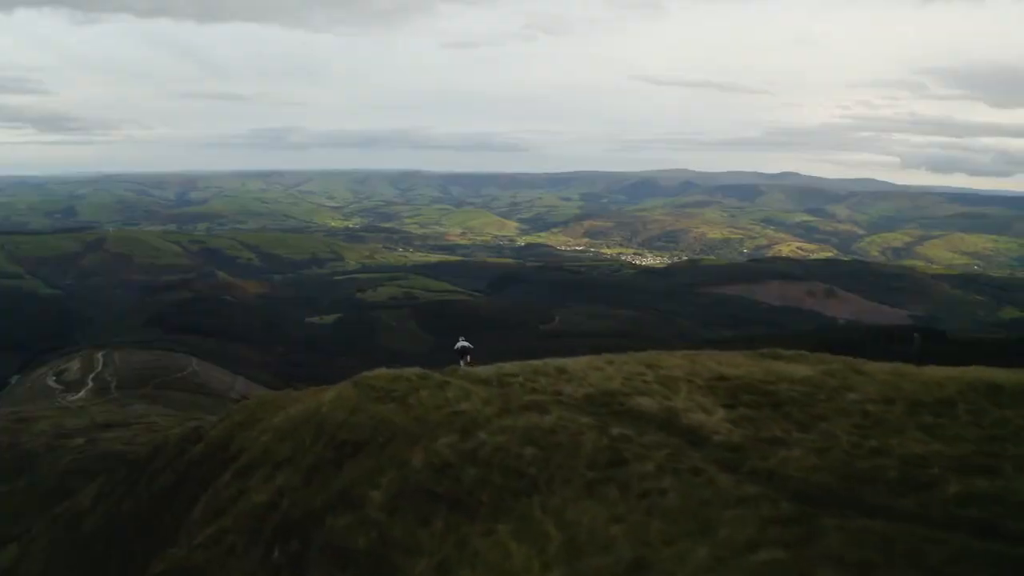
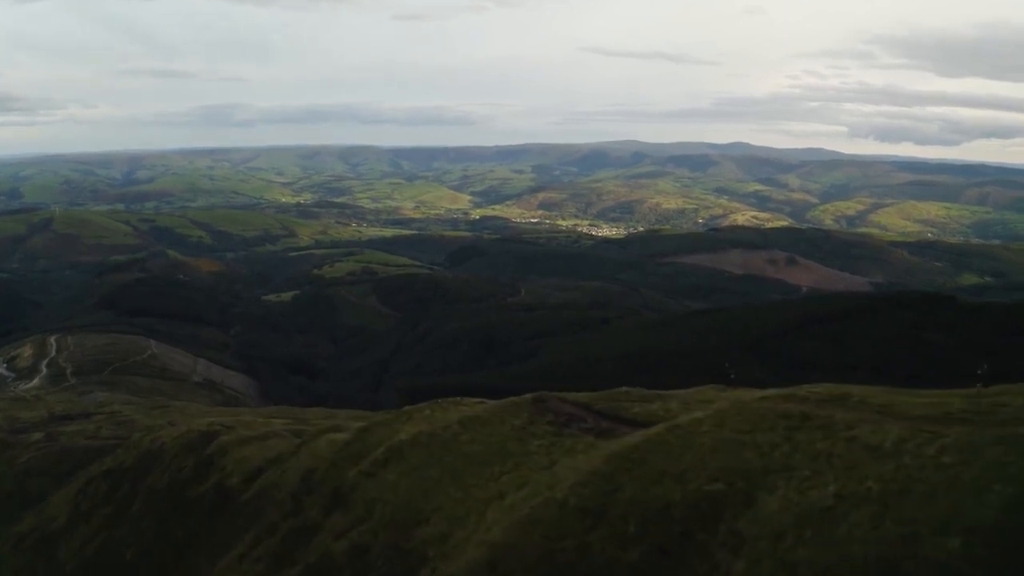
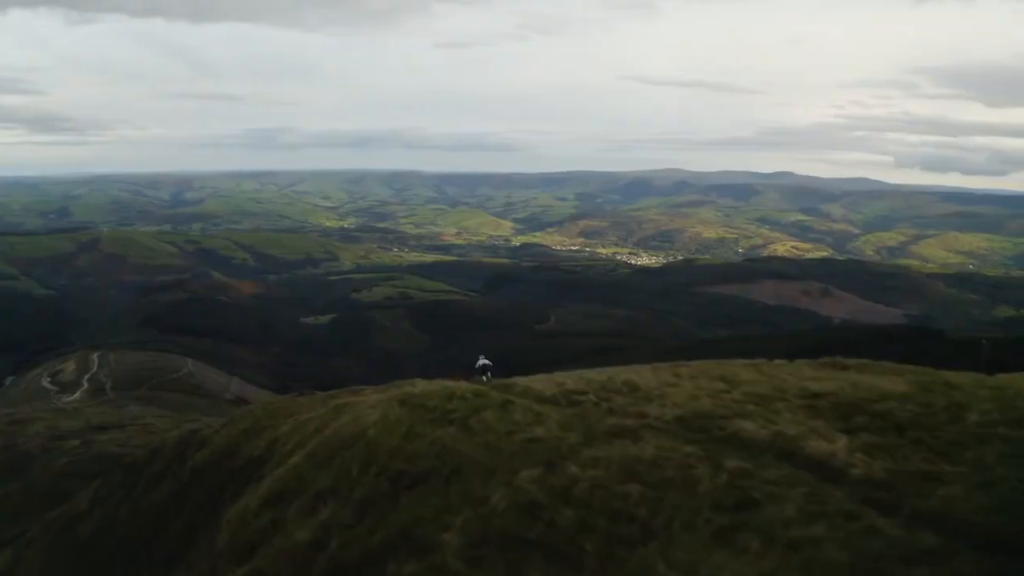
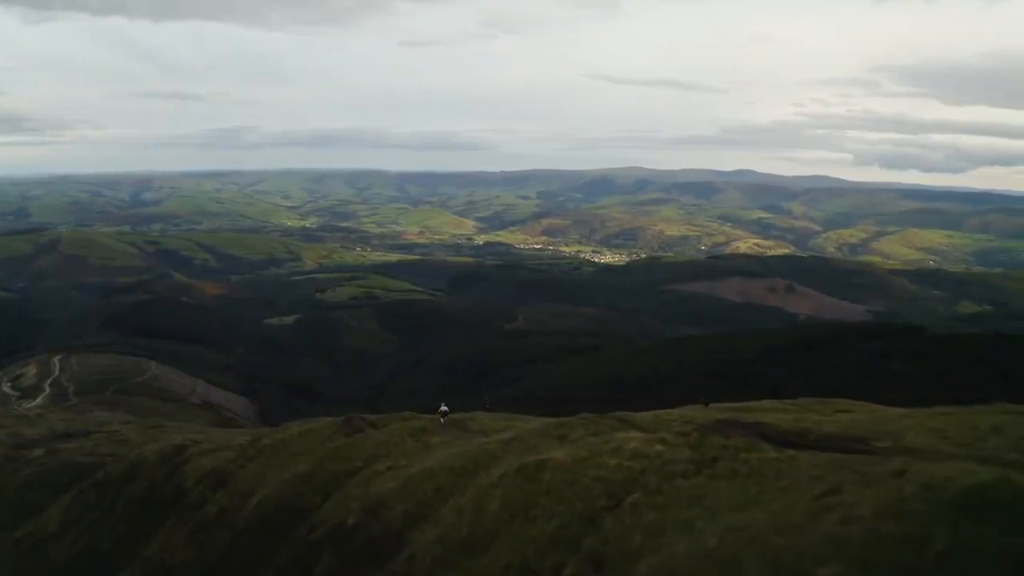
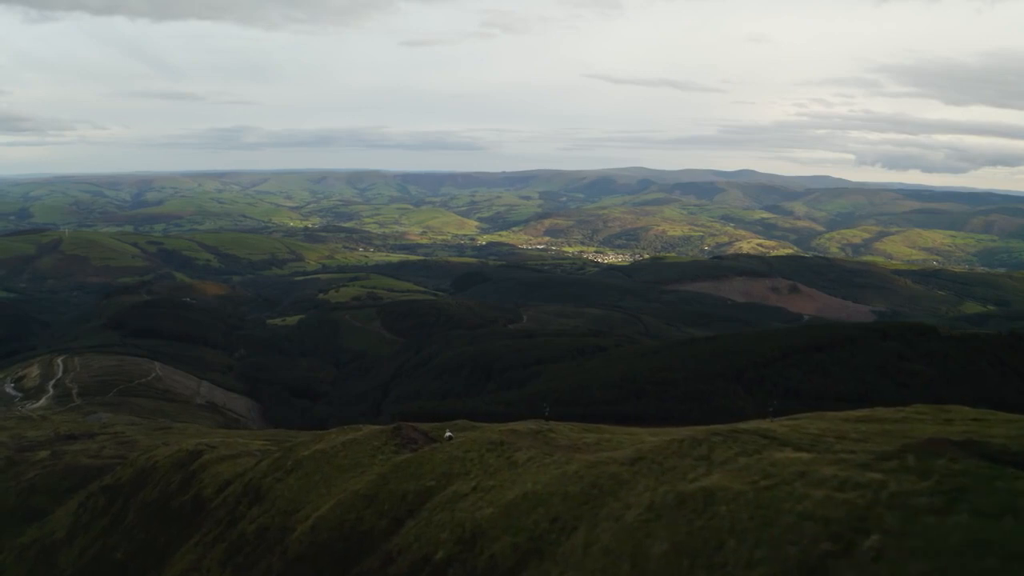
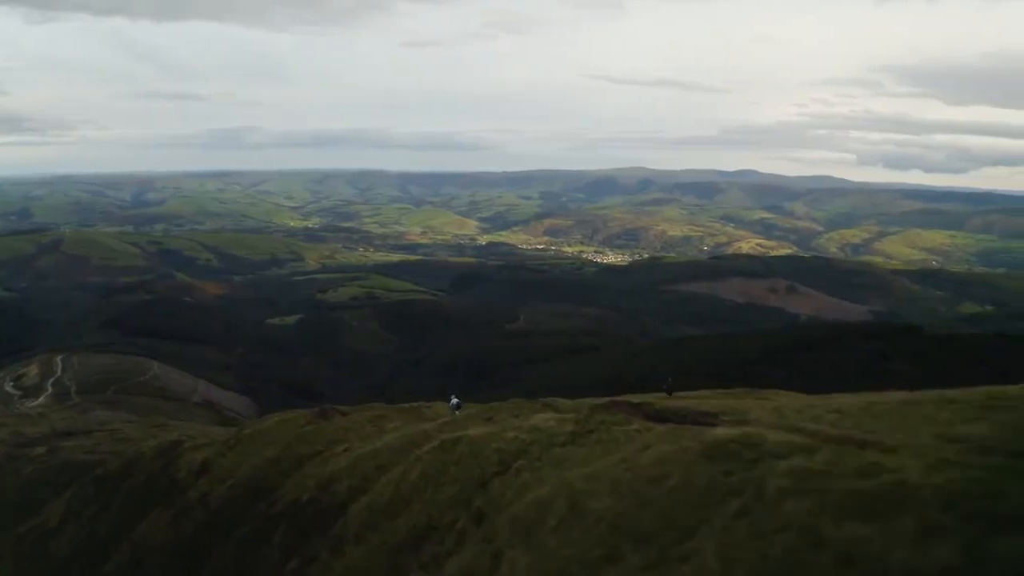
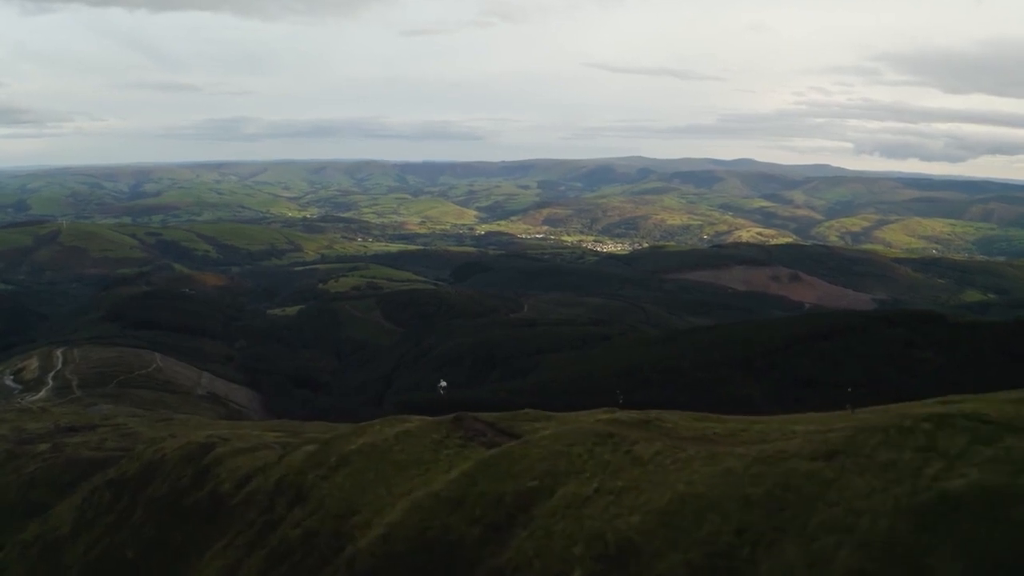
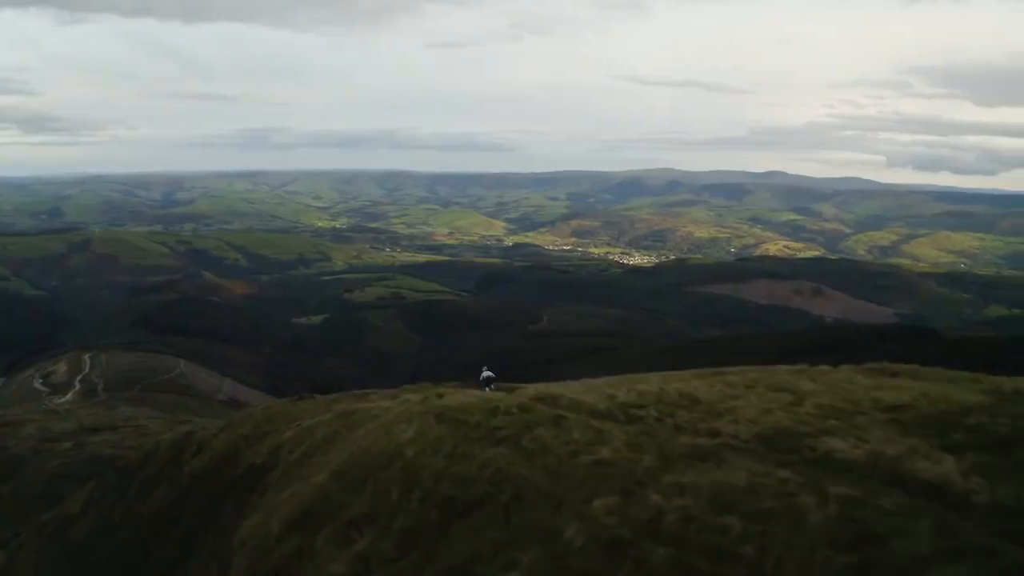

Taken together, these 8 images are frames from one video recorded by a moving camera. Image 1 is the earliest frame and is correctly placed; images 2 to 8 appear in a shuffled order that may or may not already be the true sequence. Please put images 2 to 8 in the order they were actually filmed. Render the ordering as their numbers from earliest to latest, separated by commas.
3, 8, 6, 4, 5, 7, 2
